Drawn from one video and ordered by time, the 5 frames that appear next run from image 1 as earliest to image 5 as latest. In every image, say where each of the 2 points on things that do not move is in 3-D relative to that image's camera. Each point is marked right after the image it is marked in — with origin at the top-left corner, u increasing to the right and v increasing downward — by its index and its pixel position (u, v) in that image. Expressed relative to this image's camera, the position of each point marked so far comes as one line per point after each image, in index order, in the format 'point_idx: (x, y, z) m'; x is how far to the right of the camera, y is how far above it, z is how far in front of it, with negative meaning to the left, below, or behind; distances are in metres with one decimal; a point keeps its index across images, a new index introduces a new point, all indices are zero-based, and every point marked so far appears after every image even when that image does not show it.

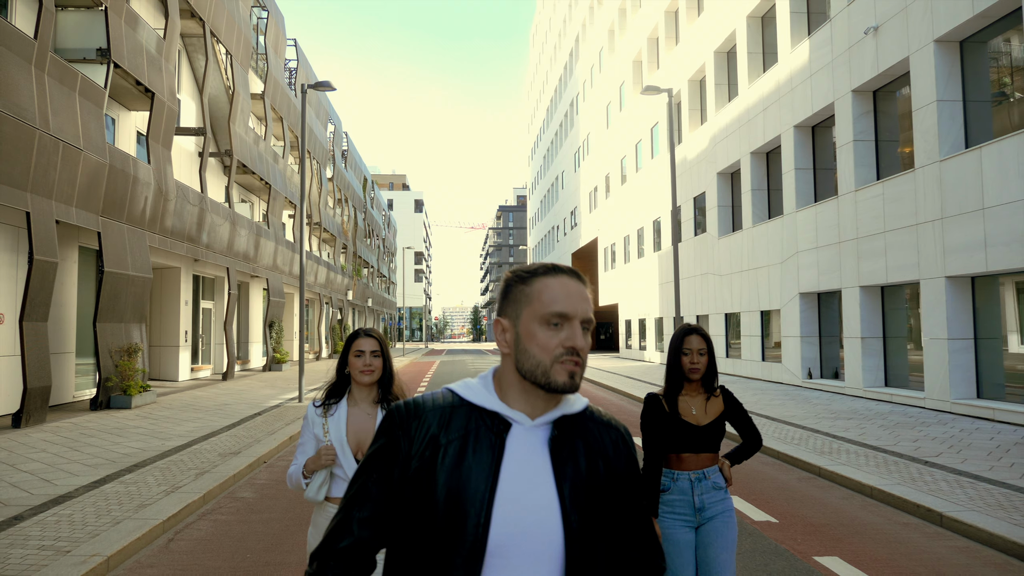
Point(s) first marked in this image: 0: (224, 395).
0: (-6.9, -2.6, +17.6) m
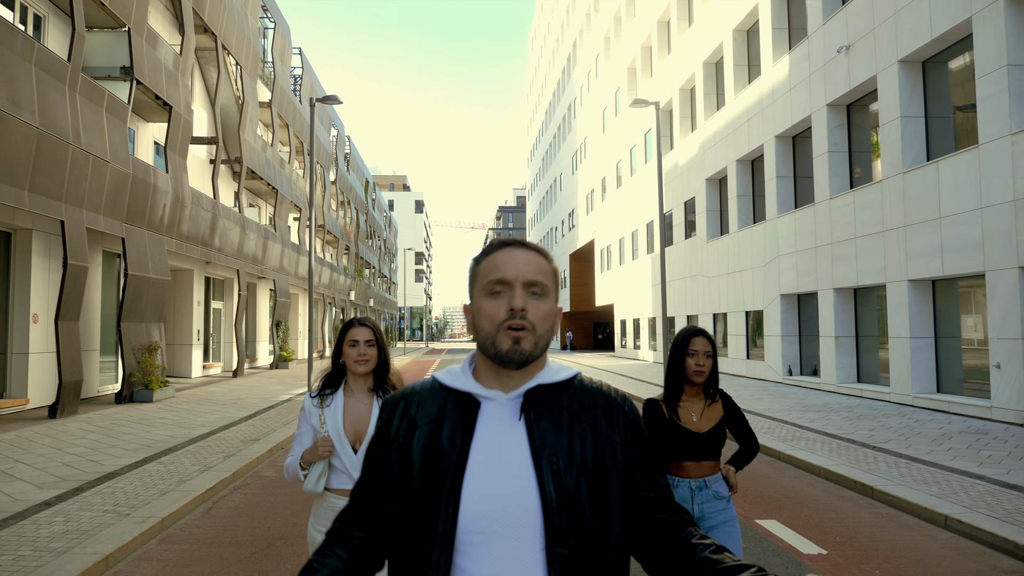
0: (-6.9, -2.6, +18.0) m
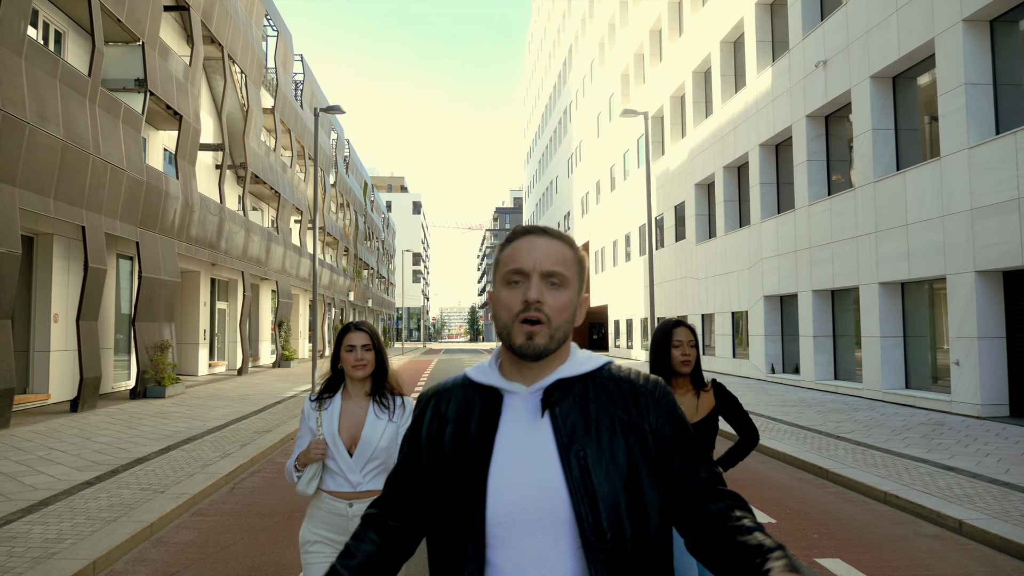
0: (-7.0, -2.6, +18.4) m
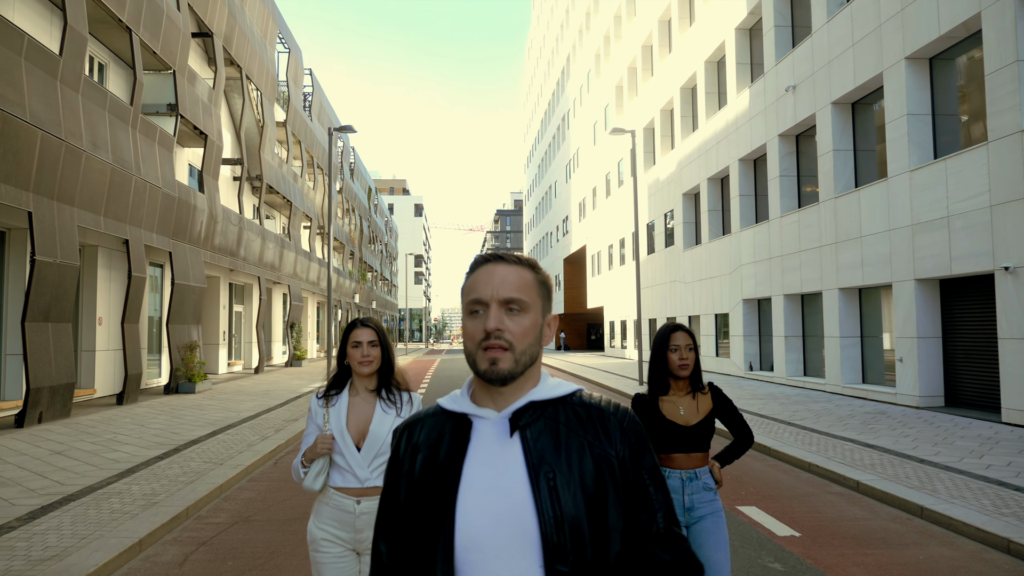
0: (-7.0, -2.7, +19.2) m
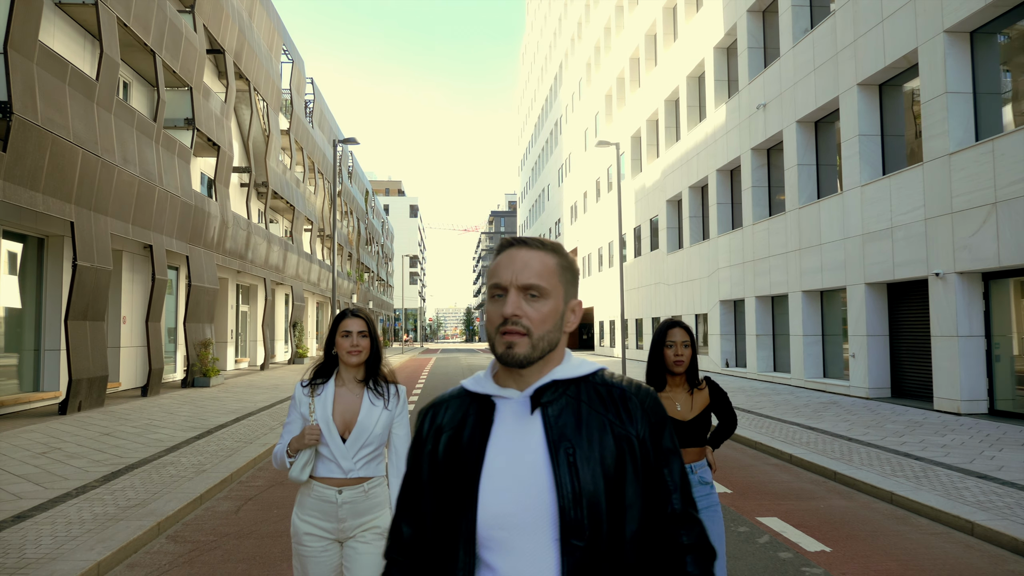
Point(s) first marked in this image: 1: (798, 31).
0: (-7.2, -2.7, +19.9) m
1: (+7.0, +6.2, +16.9) m
